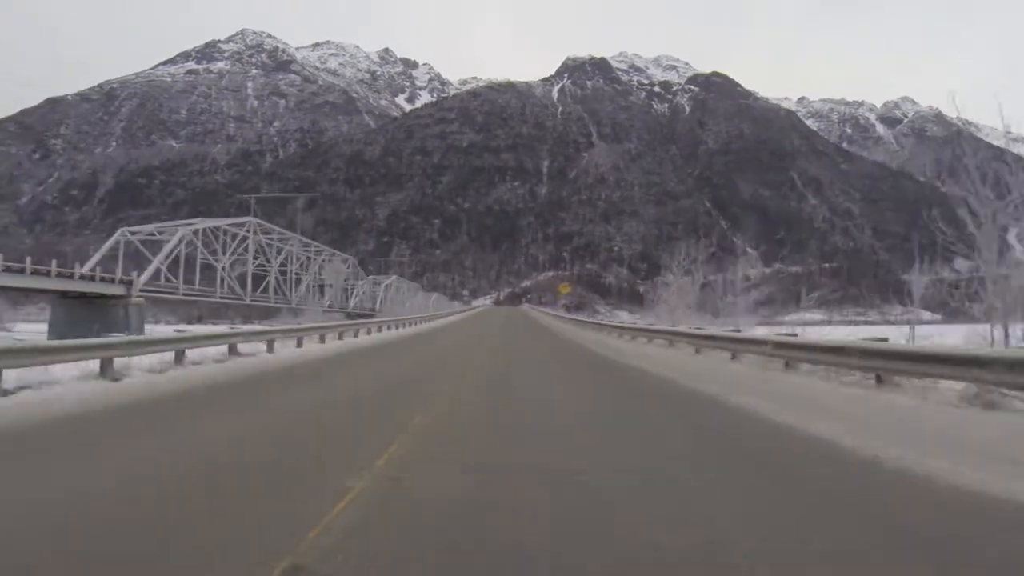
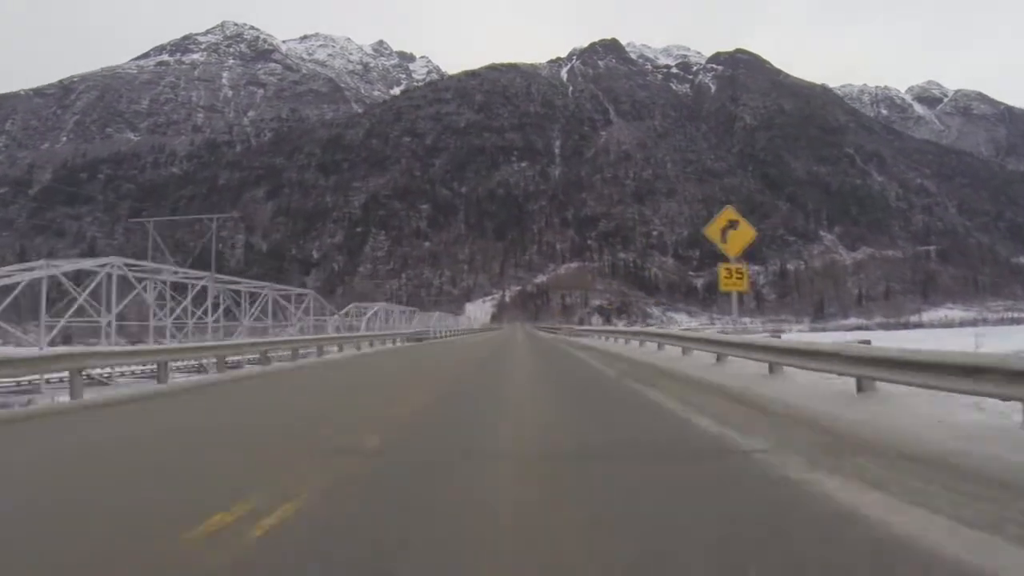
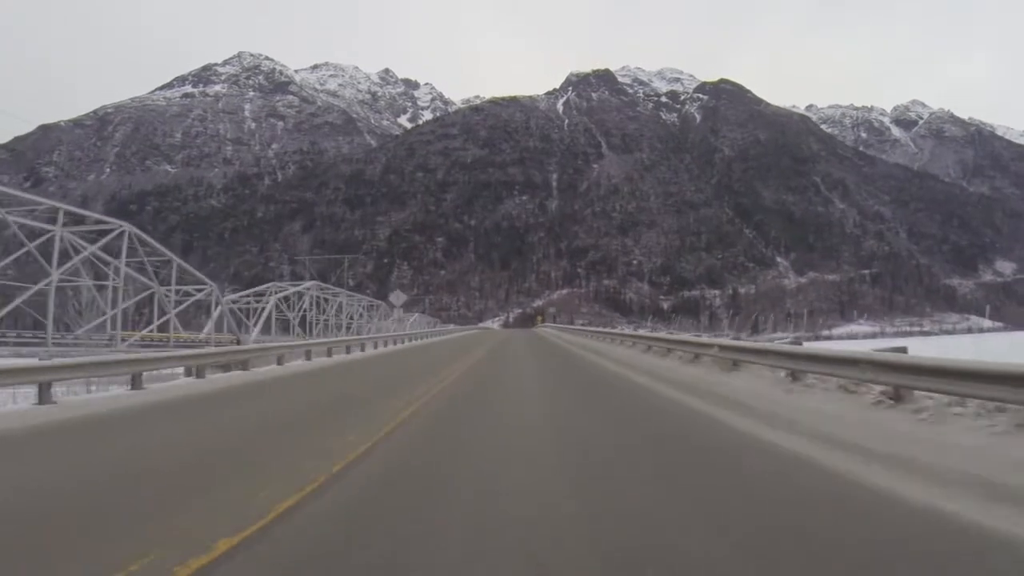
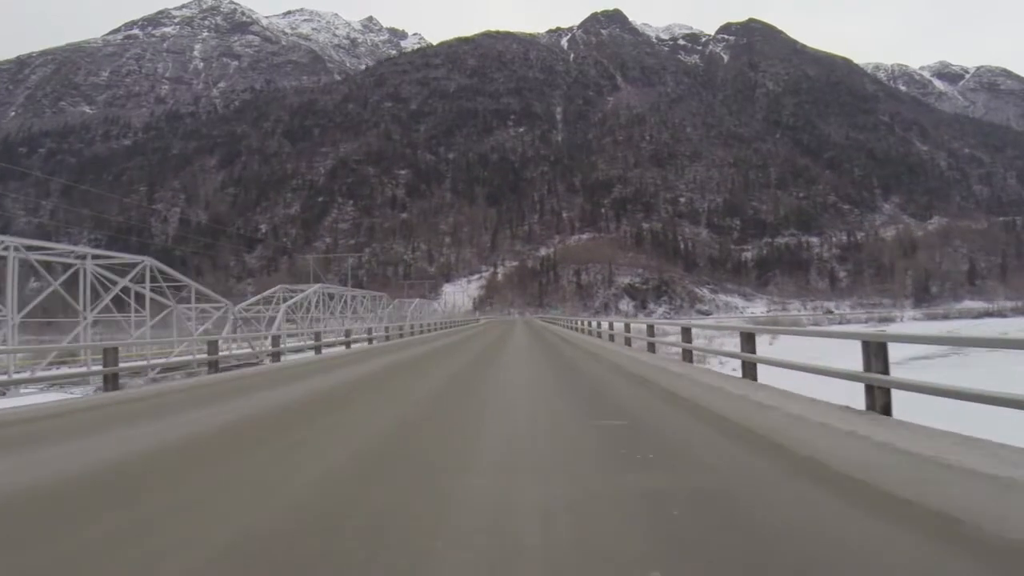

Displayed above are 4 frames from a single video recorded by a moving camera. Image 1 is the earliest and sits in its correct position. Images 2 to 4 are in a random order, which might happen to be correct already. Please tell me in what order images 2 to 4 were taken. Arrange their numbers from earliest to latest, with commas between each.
3, 2, 4
